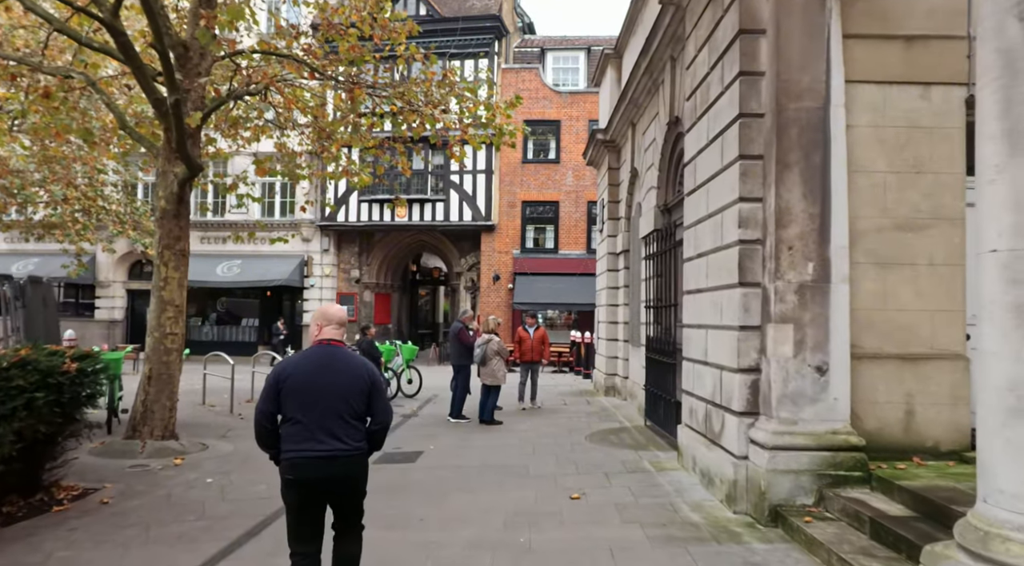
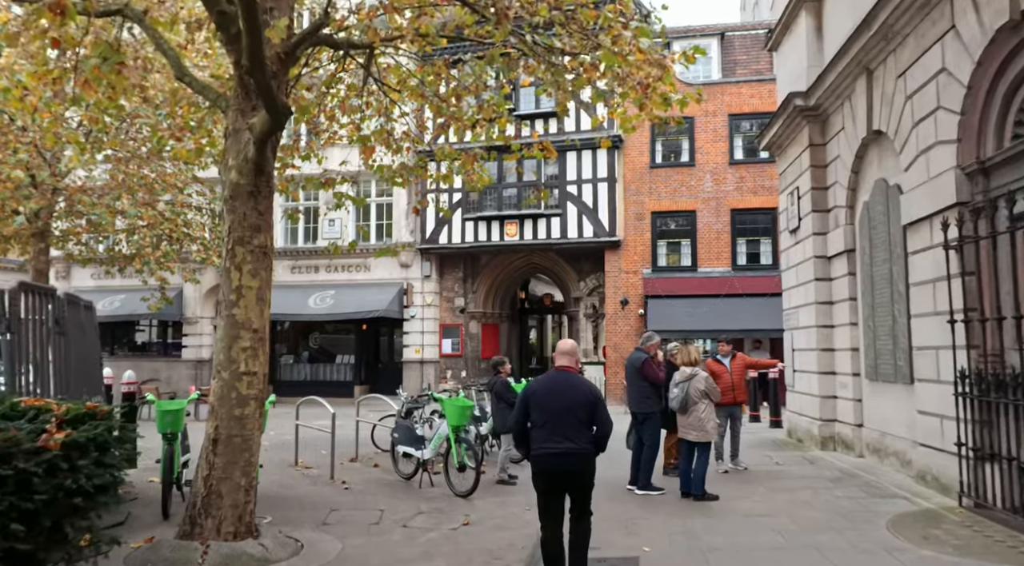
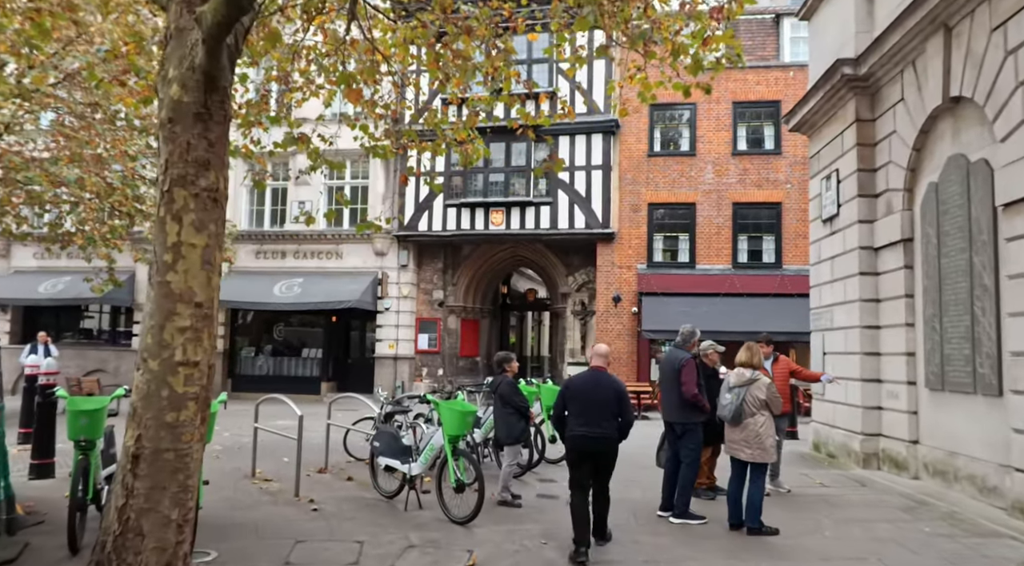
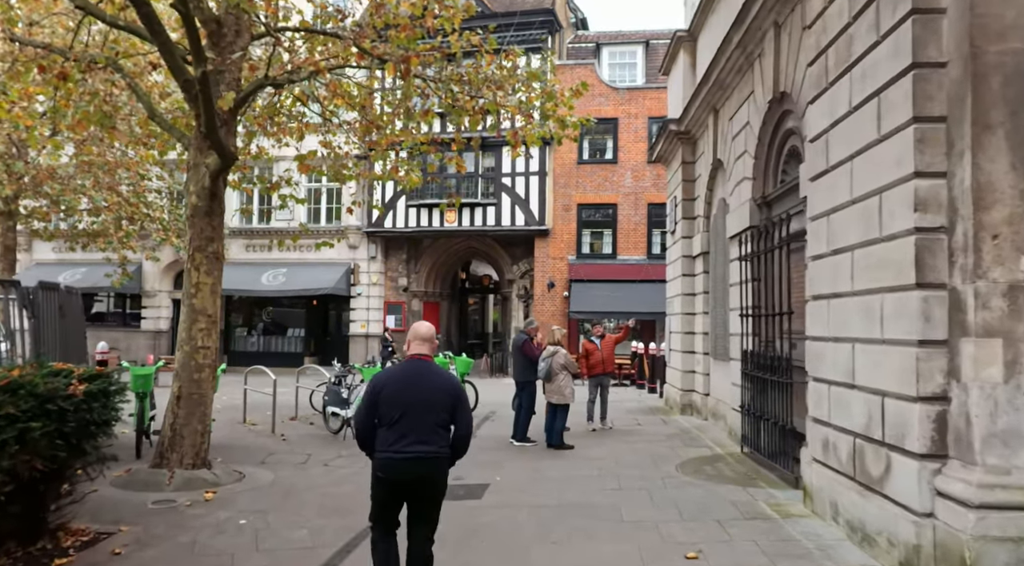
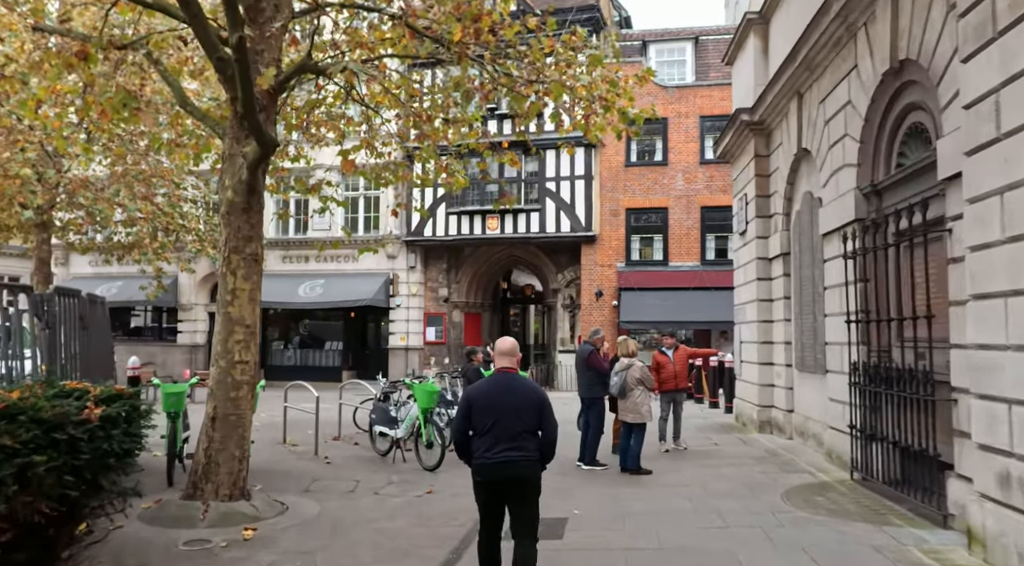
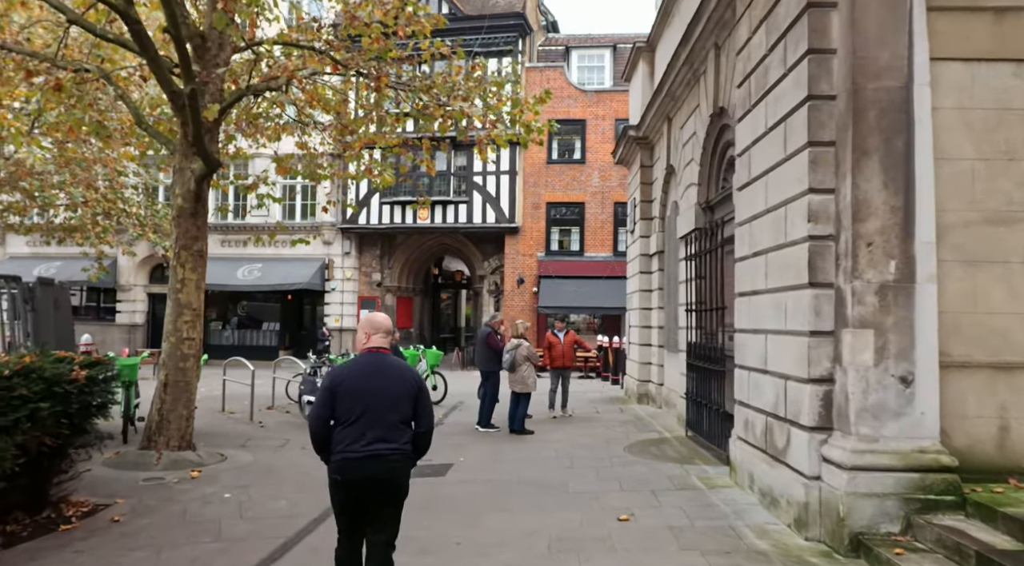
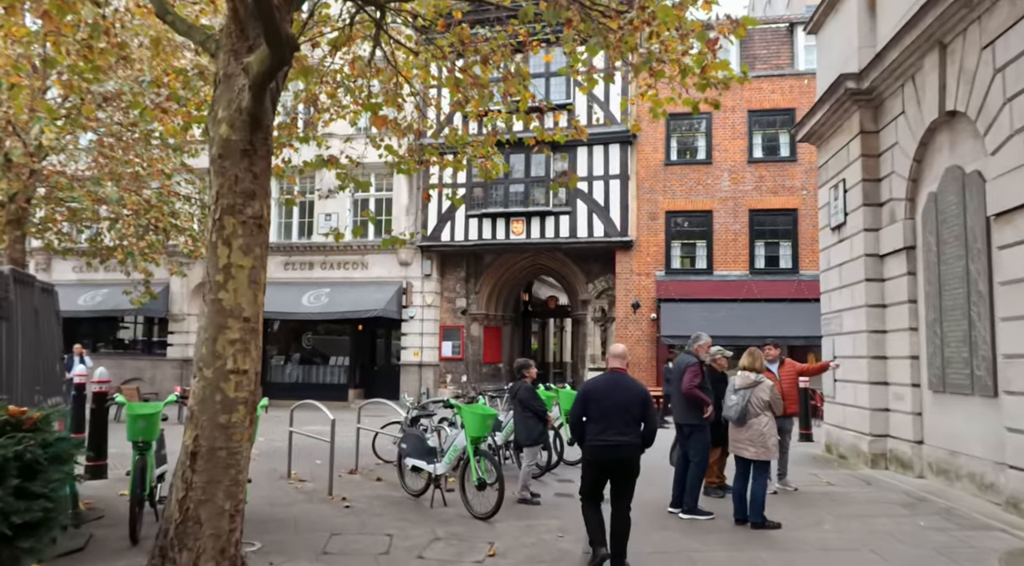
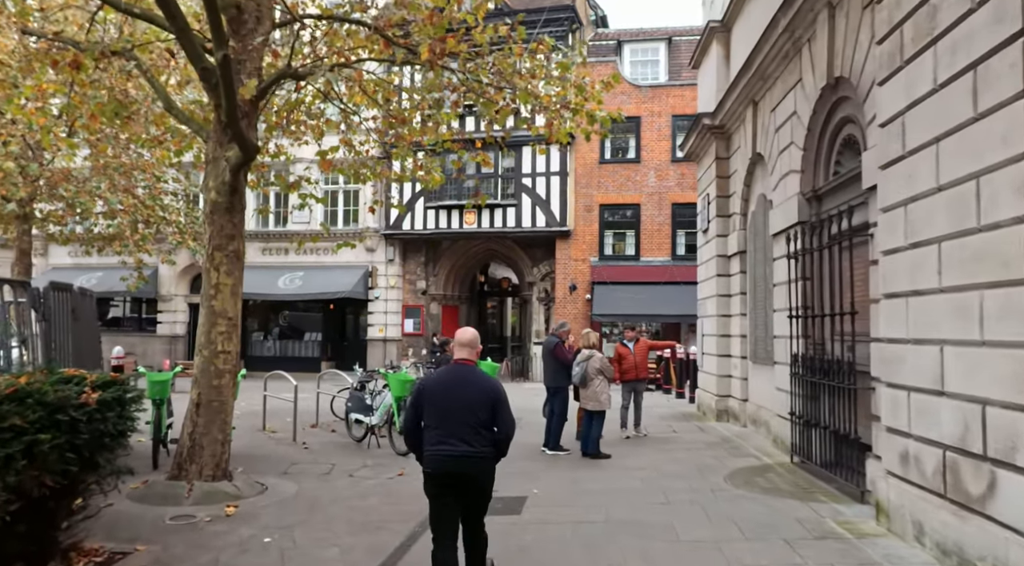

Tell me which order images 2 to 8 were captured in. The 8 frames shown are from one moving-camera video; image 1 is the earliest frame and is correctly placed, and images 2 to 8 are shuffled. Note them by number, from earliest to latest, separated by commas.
6, 4, 8, 5, 2, 7, 3
